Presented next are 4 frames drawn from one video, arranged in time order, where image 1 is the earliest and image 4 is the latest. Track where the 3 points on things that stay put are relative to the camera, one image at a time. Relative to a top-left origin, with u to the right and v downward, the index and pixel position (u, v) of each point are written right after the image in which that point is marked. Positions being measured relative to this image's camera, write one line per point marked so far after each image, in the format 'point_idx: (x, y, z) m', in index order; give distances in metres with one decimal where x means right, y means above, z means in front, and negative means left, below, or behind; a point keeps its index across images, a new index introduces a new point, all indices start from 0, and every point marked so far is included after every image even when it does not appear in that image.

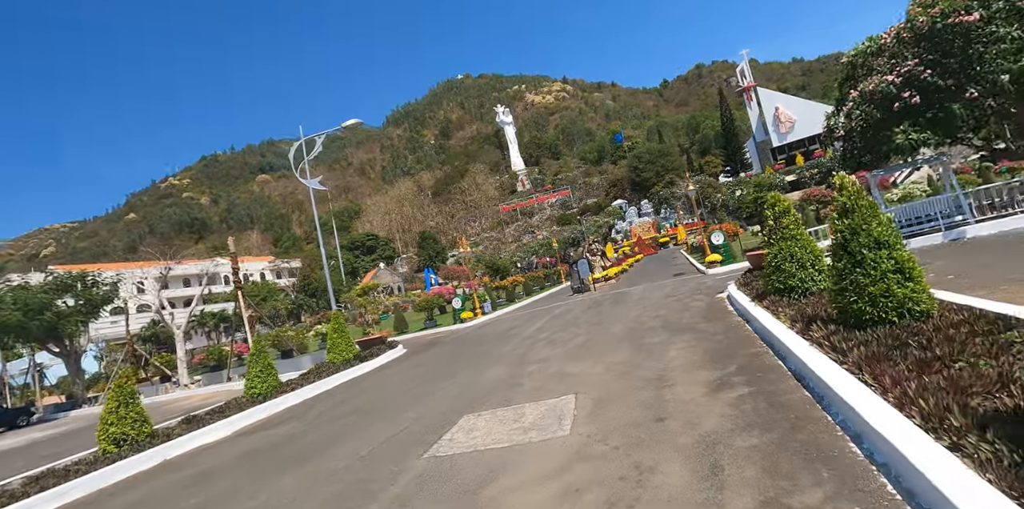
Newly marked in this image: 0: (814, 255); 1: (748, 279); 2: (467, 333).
0: (+4.6, 0.0, +7.6) m
1: (+5.0, -0.5, +10.7) m
2: (-1.6, -2.8, +17.9) m
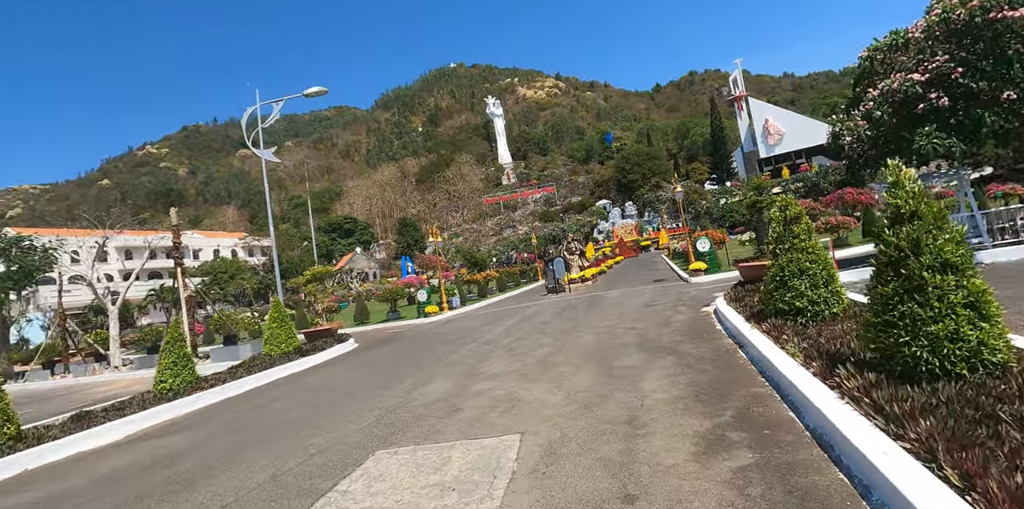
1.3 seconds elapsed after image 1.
0: (+3.9, -0.2, +6.3) m
1: (+4.2, -0.7, +9.4) m
2: (-2.8, -2.4, +16.4) m
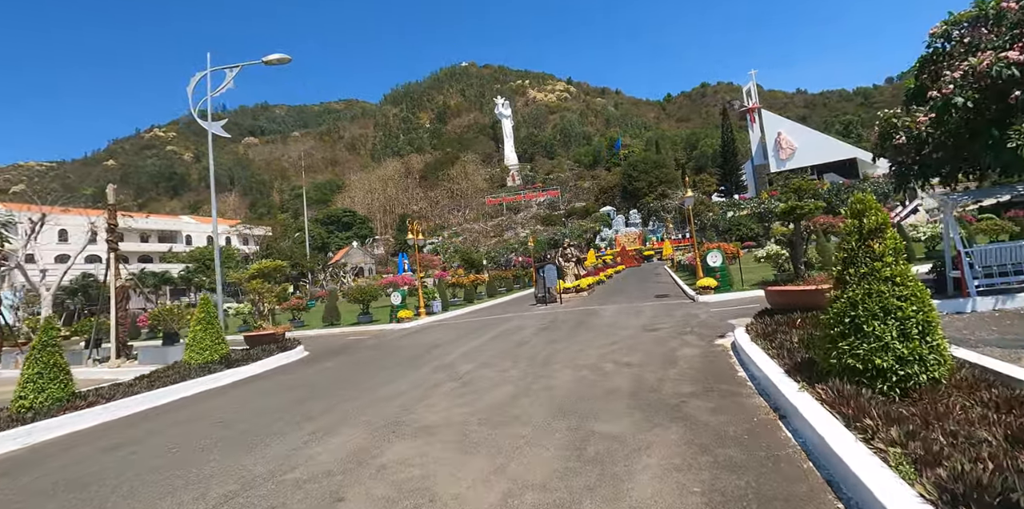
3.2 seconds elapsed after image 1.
0: (+3.4, -0.5, +4.1) m
1: (+3.6, -1.0, +7.2) m
2: (-3.4, -2.4, +14.2) m
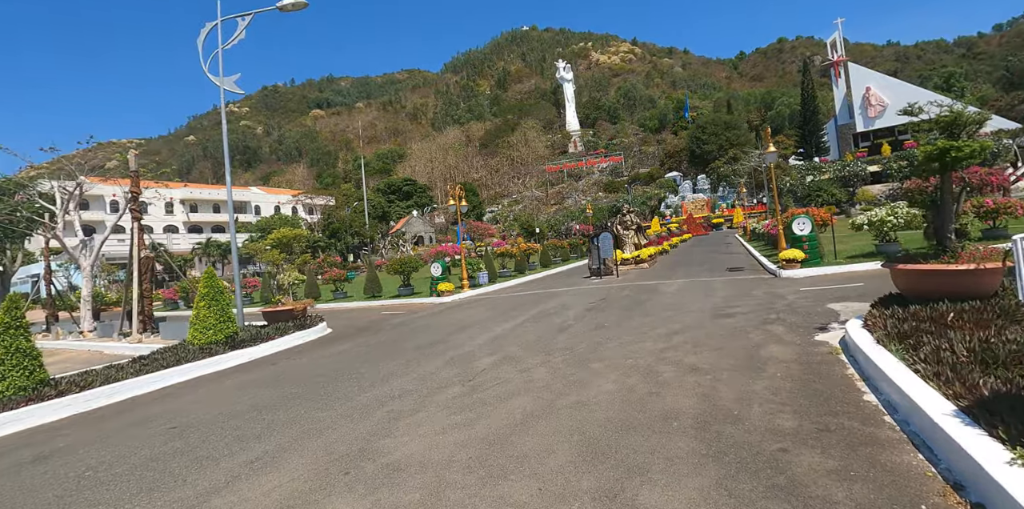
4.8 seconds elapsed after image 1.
0: (+3.2, -0.3, +2.0) m
1: (+3.8, -0.7, +5.0) m
2: (-2.3, -1.6, +12.9) m
